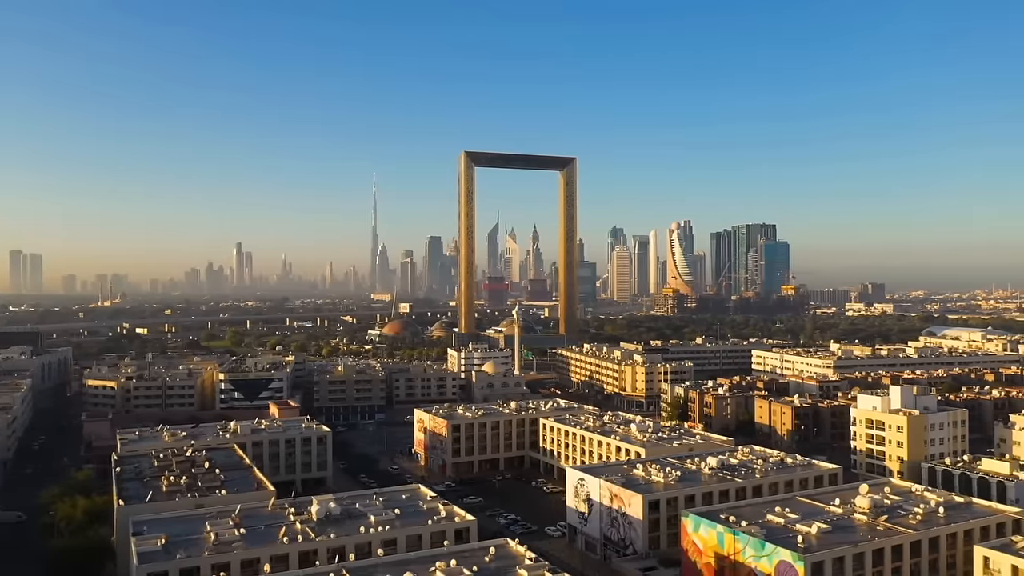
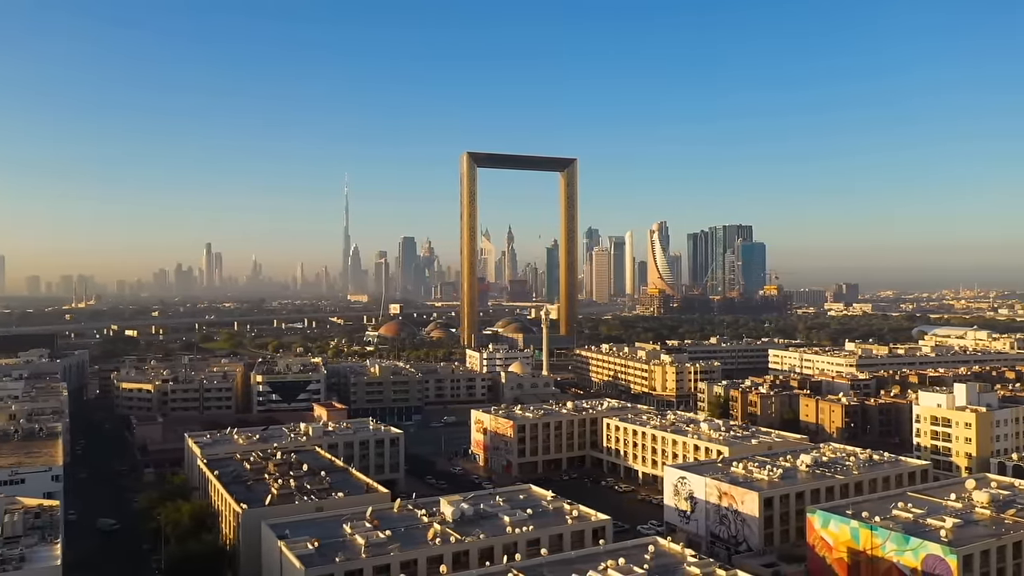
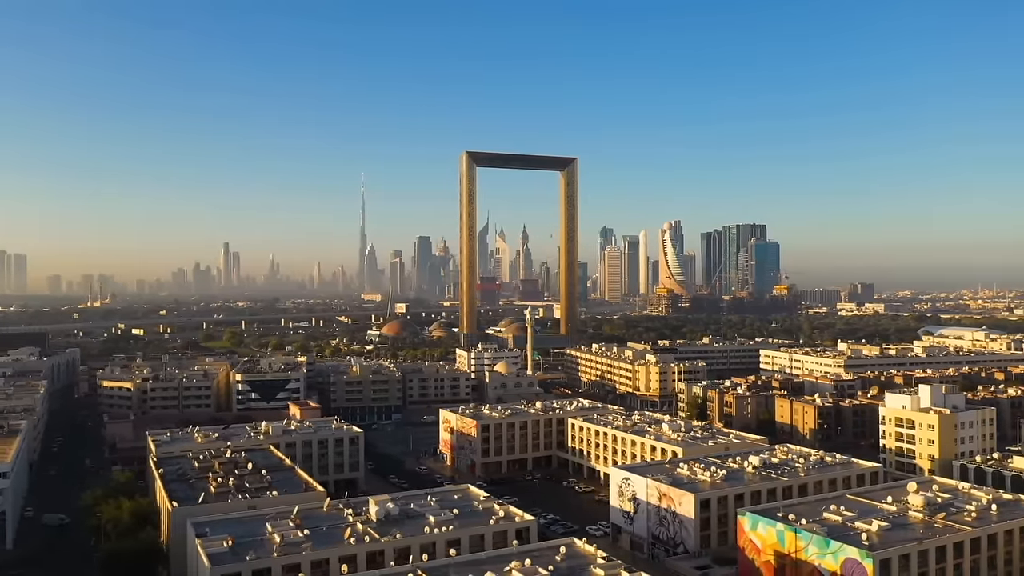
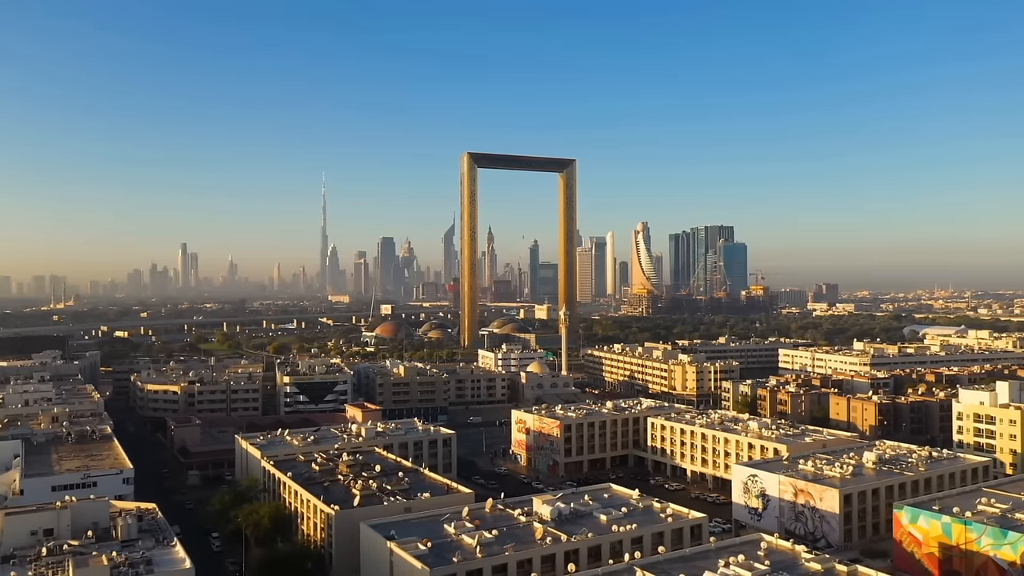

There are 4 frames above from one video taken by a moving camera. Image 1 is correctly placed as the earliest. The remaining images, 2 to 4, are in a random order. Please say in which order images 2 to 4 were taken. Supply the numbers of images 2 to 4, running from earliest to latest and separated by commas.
3, 2, 4
